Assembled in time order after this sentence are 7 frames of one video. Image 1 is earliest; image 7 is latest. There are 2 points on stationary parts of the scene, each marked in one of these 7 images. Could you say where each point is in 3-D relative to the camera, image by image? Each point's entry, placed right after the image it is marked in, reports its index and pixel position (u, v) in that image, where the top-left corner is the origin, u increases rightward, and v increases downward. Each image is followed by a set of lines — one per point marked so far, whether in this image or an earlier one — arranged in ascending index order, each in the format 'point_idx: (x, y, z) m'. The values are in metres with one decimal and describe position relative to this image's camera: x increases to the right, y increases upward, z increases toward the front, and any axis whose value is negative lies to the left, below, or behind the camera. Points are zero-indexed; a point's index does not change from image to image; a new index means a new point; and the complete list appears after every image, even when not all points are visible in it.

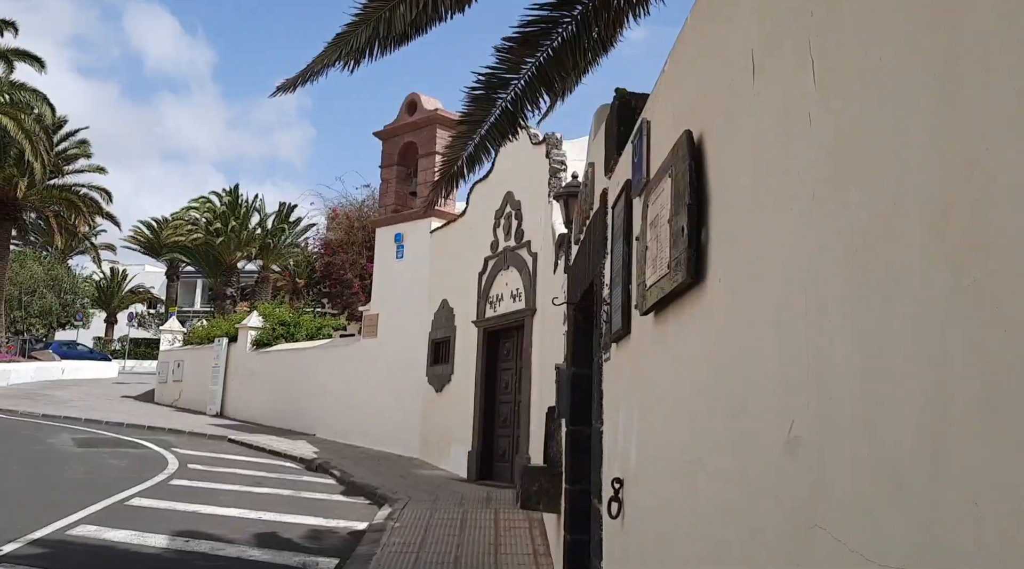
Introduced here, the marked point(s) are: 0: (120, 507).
0: (-4.2, -2.4, +8.6) m
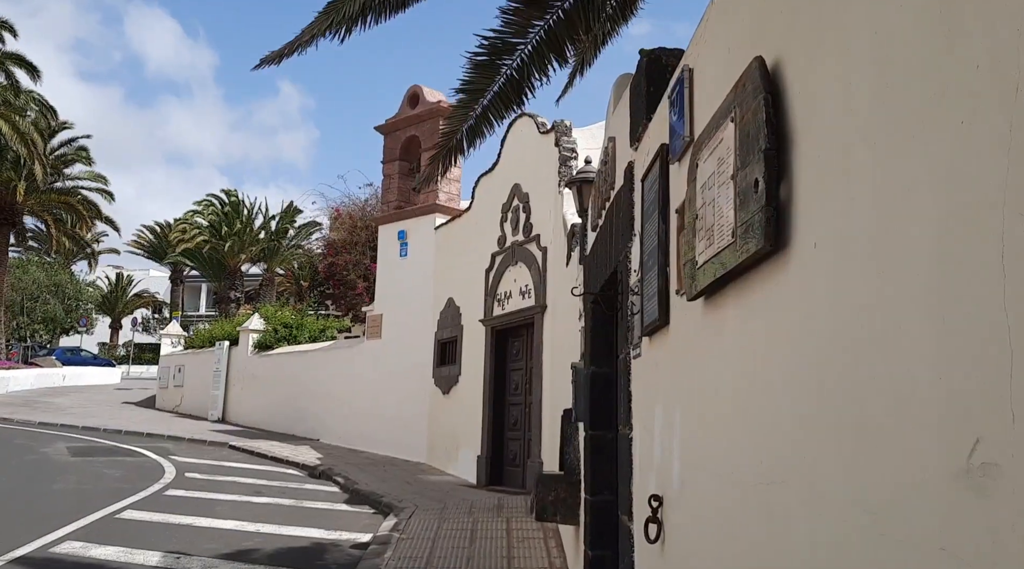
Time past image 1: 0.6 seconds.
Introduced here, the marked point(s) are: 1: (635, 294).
0: (-4.1, -2.4, +8.2) m
1: (+0.5, 0.0, +3.4) m
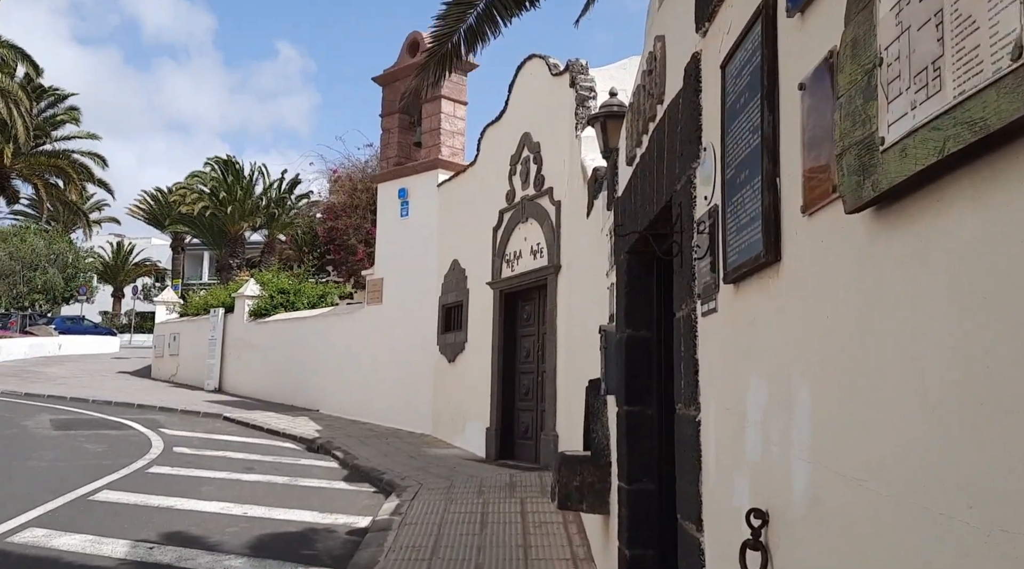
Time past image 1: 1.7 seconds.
0: (-4.0, -2.0, +7.4) m
1: (+0.6, +0.2, +2.5) m
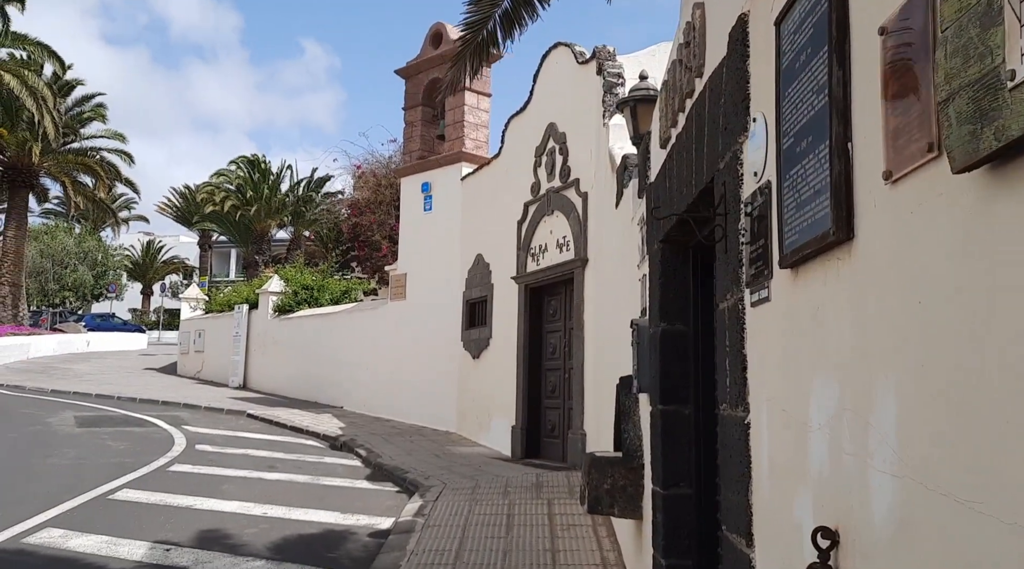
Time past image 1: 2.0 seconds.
0: (-3.7, -2.0, +7.3) m
1: (+0.7, +0.2, +2.3) m
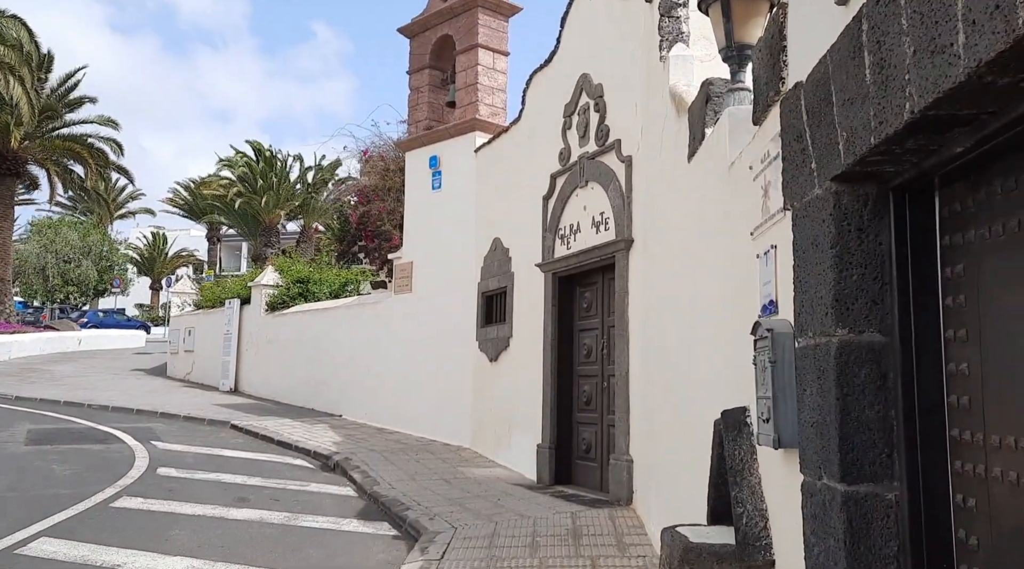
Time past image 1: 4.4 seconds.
0: (-3.5, -1.9, +5.6) m
1: (+0.8, +0.3, +0.4) m
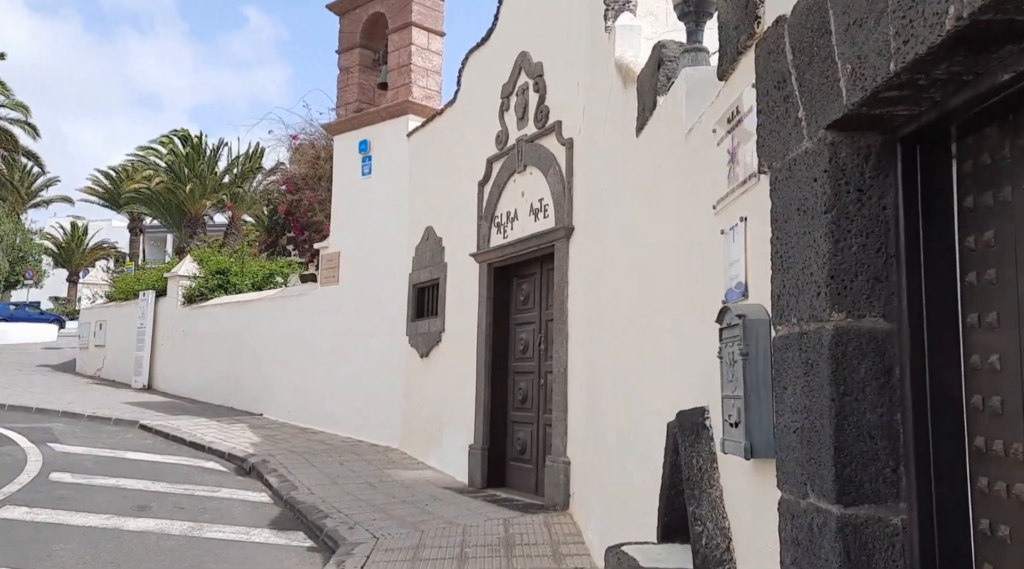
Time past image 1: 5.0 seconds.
0: (-4.0, -1.8, +4.8) m
1: (+0.7, +0.3, 0.0) m
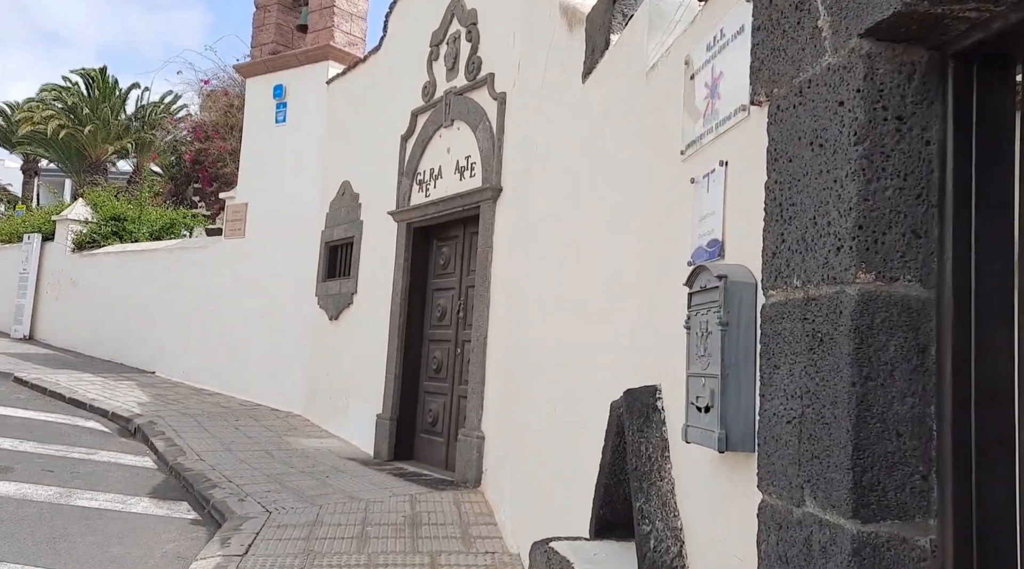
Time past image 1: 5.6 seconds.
0: (-4.5, -1.3, +4.0) m
1: (+0.8, +0.3, -0.4) m
